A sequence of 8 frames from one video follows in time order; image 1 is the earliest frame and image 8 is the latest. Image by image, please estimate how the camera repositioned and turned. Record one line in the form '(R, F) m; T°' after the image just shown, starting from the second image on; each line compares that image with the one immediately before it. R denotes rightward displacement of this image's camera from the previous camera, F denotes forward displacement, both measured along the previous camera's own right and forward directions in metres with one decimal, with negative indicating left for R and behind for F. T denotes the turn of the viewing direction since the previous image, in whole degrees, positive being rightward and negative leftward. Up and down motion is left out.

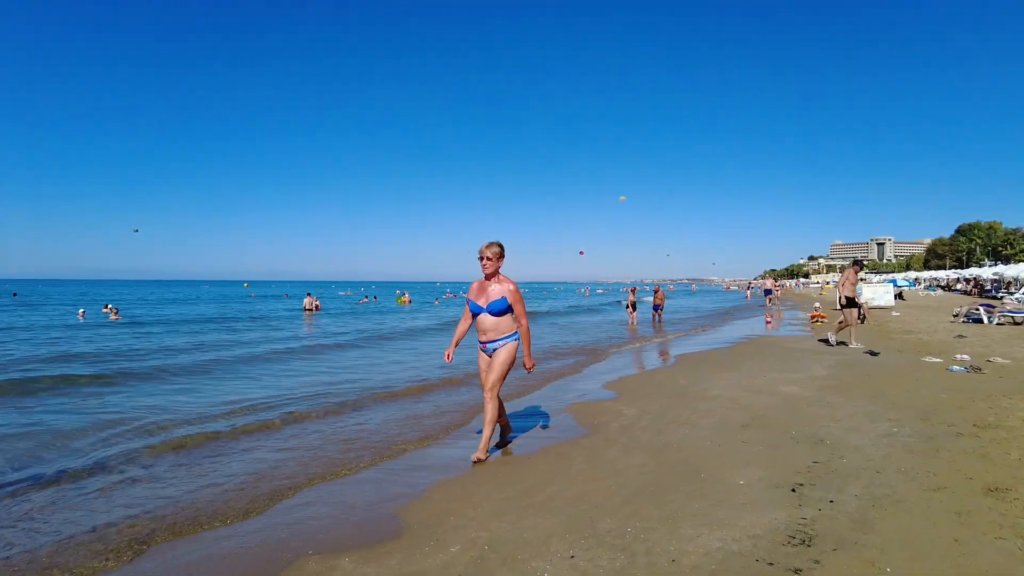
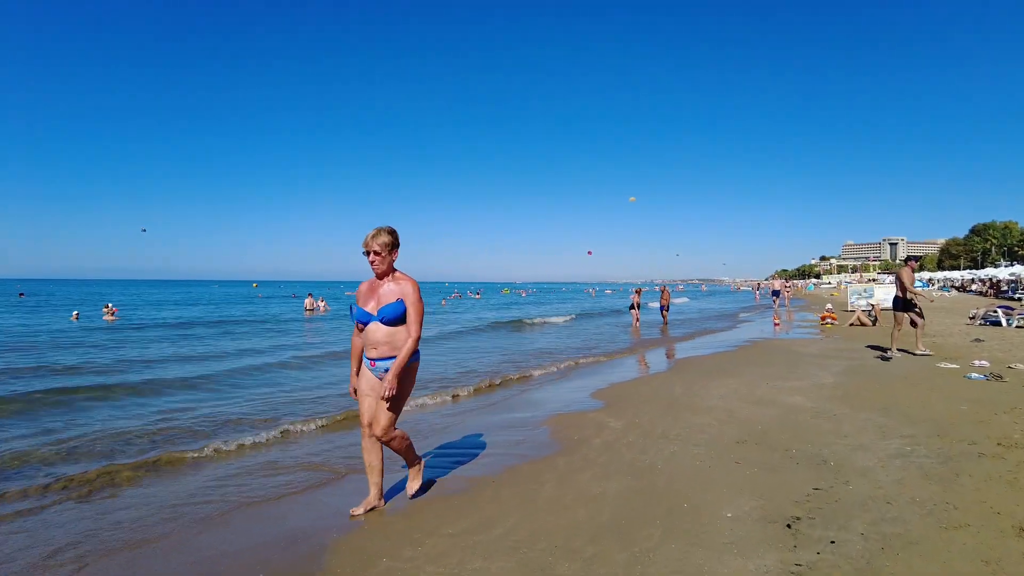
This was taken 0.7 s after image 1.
(+0.3, +0.5) m; -1°
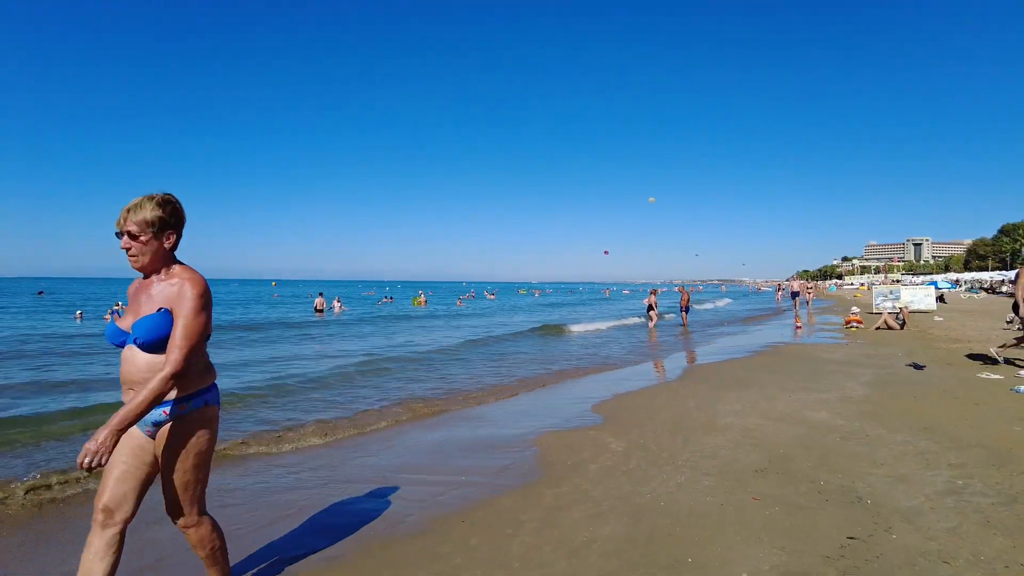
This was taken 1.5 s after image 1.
(+0.2, +0.6) m; -2°
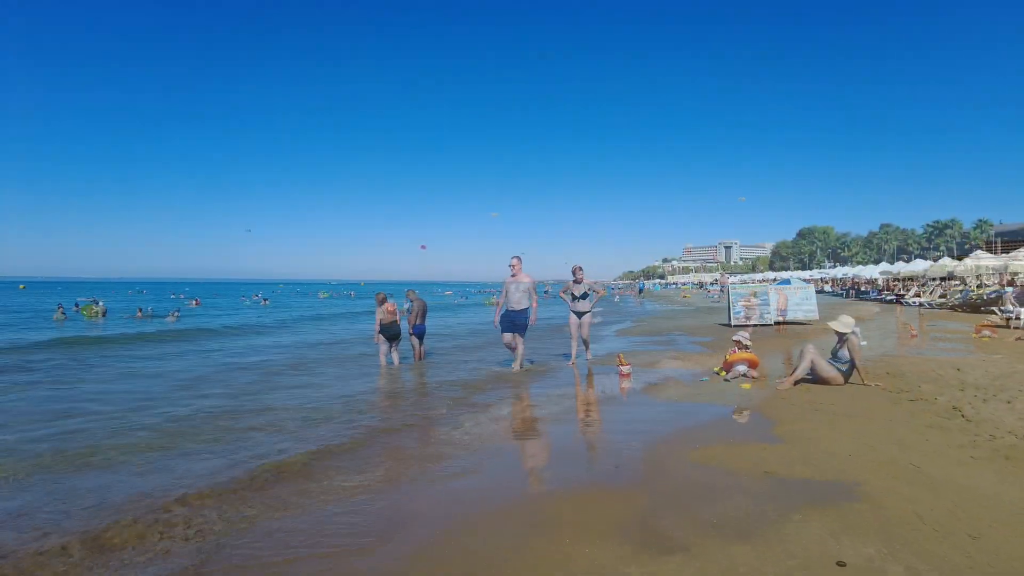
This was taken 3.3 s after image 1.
(+0.4, +1.5) m; -5°
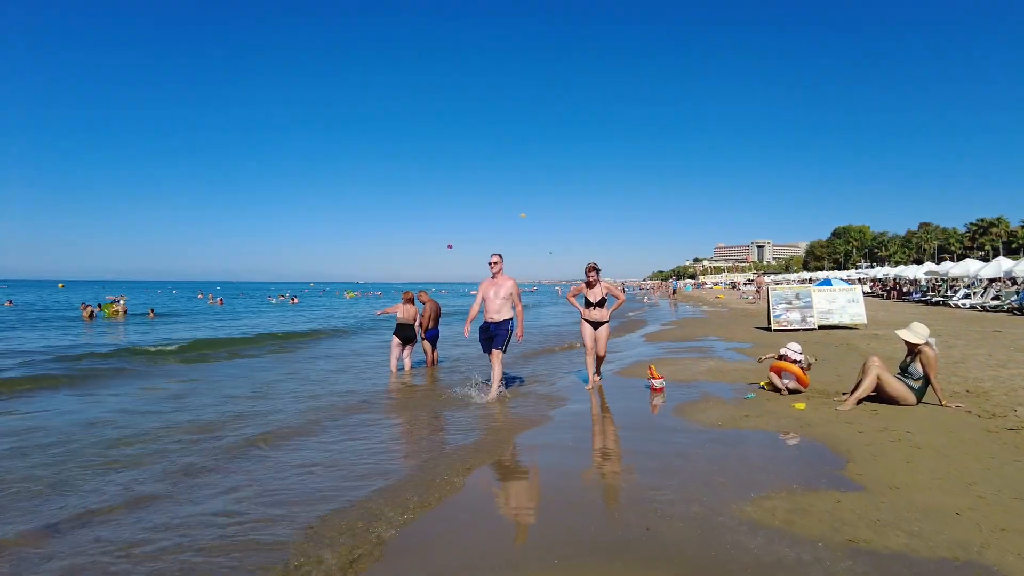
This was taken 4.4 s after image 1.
(+0.2, +1.1) m; -3°
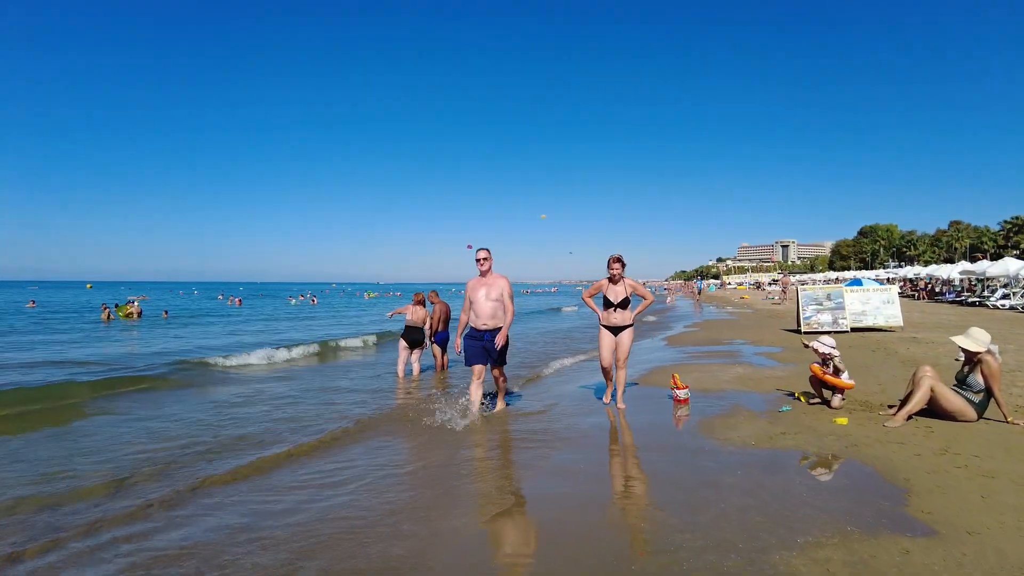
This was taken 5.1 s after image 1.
(+0.2, +0.7) m; -2°
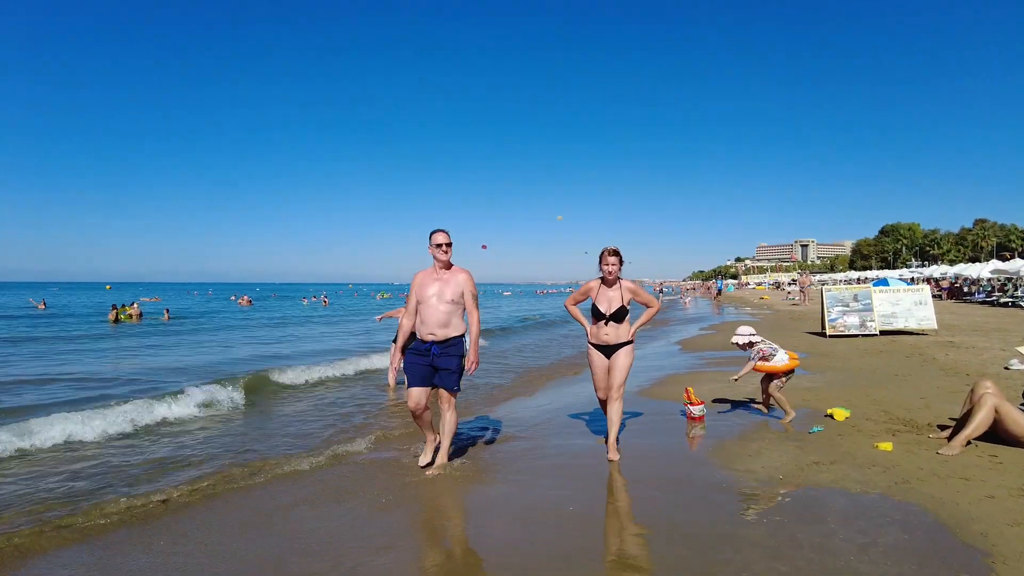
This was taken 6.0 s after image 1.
(+0.4, +1.0) m; -2°
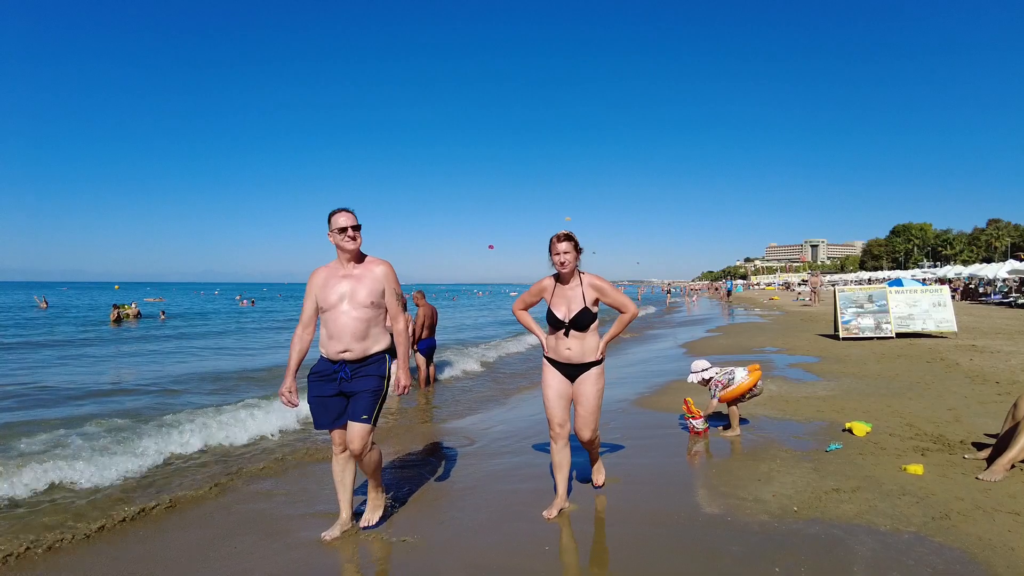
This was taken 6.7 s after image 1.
(+0.3, +0.7) m; -1°
